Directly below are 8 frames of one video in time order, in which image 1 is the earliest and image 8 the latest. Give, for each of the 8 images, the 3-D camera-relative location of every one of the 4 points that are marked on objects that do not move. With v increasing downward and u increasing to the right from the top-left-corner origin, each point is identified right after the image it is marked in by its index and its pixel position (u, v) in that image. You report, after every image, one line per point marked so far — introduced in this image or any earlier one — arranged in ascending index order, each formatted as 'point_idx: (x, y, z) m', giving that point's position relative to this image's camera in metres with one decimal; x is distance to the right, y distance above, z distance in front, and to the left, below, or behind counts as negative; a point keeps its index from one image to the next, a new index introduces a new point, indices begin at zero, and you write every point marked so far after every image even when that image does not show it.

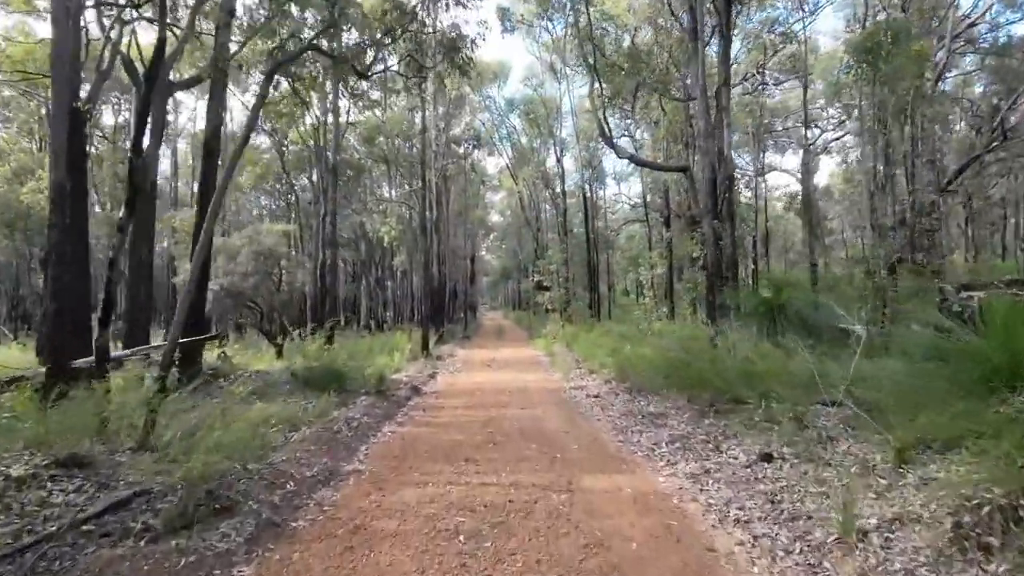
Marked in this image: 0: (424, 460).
0: (-1.1, -2.1, +6.8) m
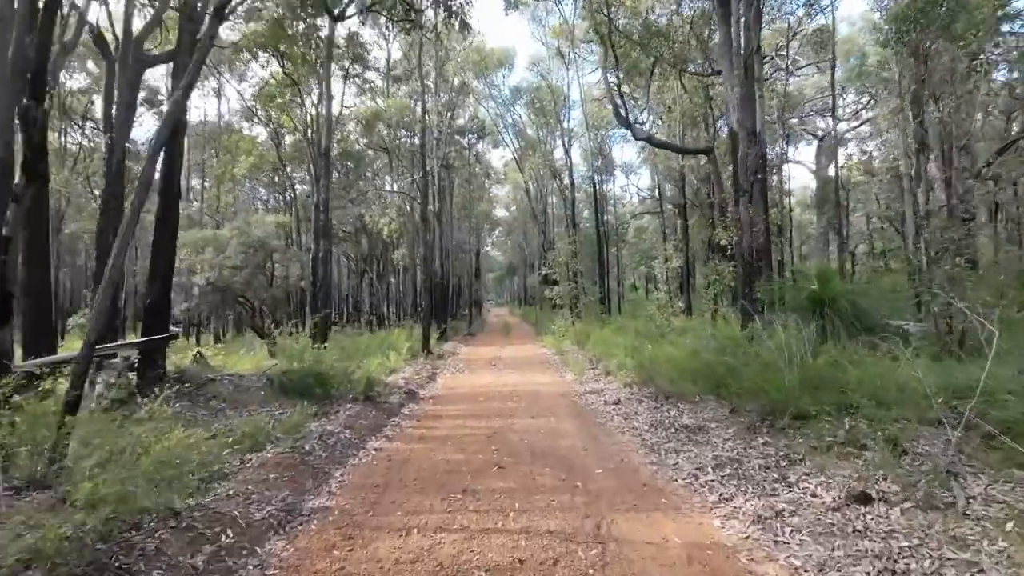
0: (-1.0, -2.0, +5.4) m
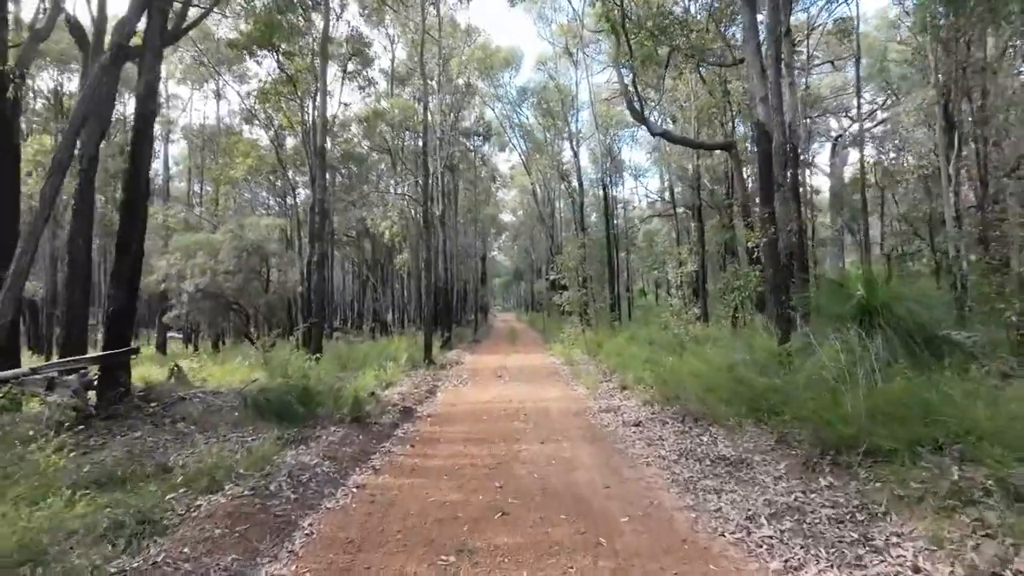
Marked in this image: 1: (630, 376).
0: (-0.9, -2.1, +4.3) m
1: (+2.6, -1.9, +12.1) m
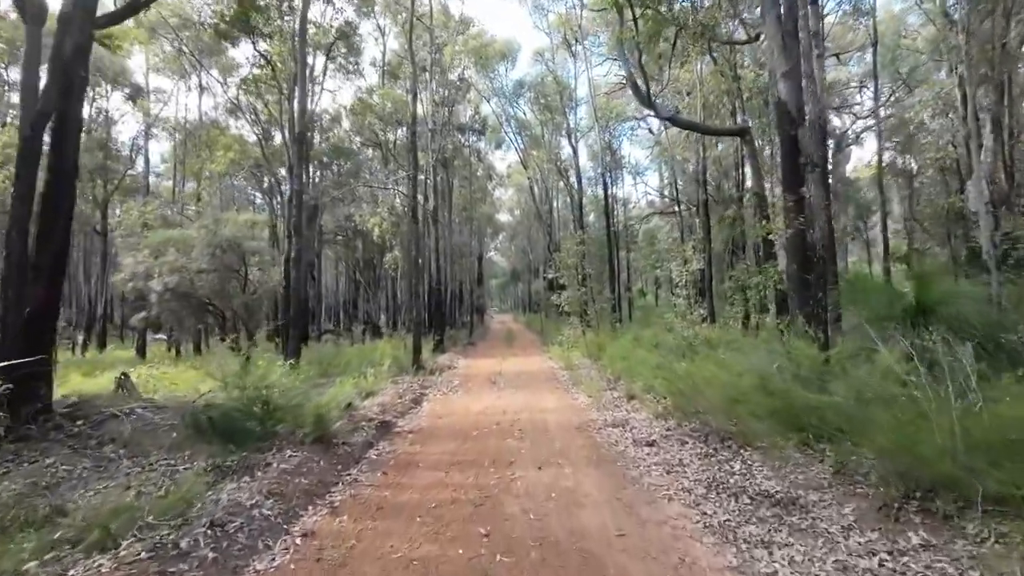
0: (-1.0, -2.0, +3.0) m
1: (+2.5, -1.9, +10.8) m
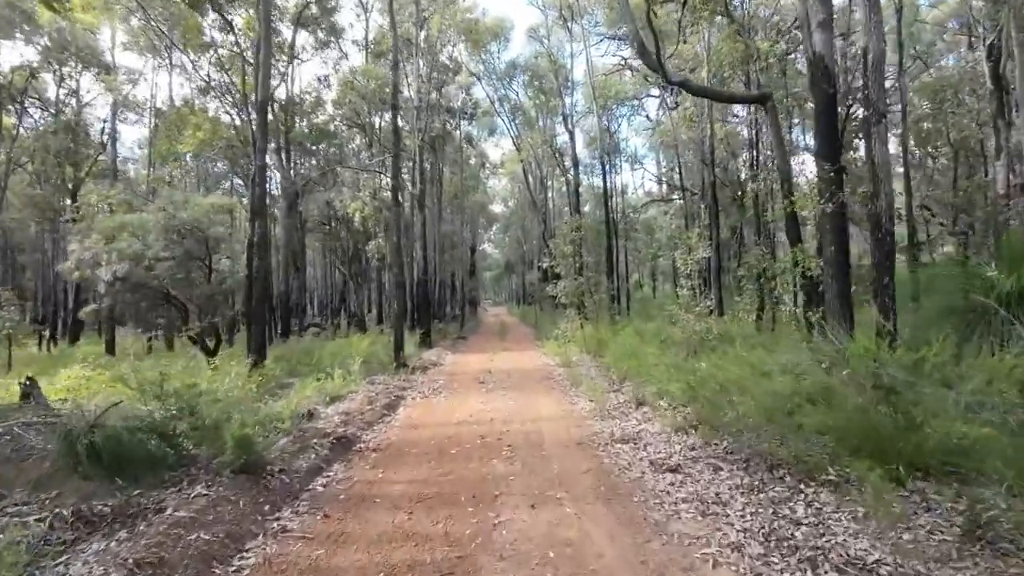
0: (-1.1, -1.9, +1.4) m
1: (+2.3, -1.7, +9.2) m
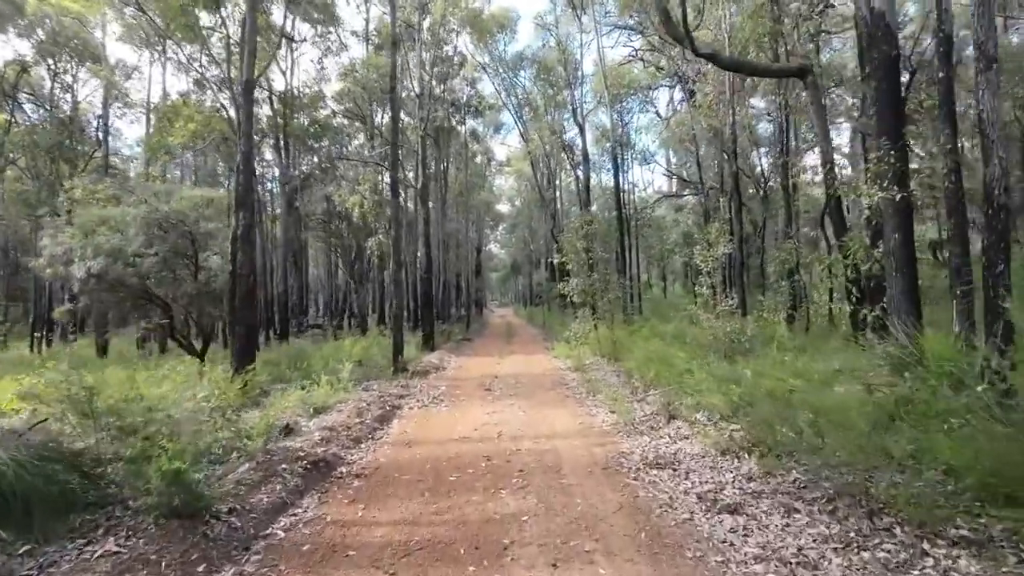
0: (-1.1, -1.8, +0.2) m
1: (+2.4, -1.6, +7.9) m
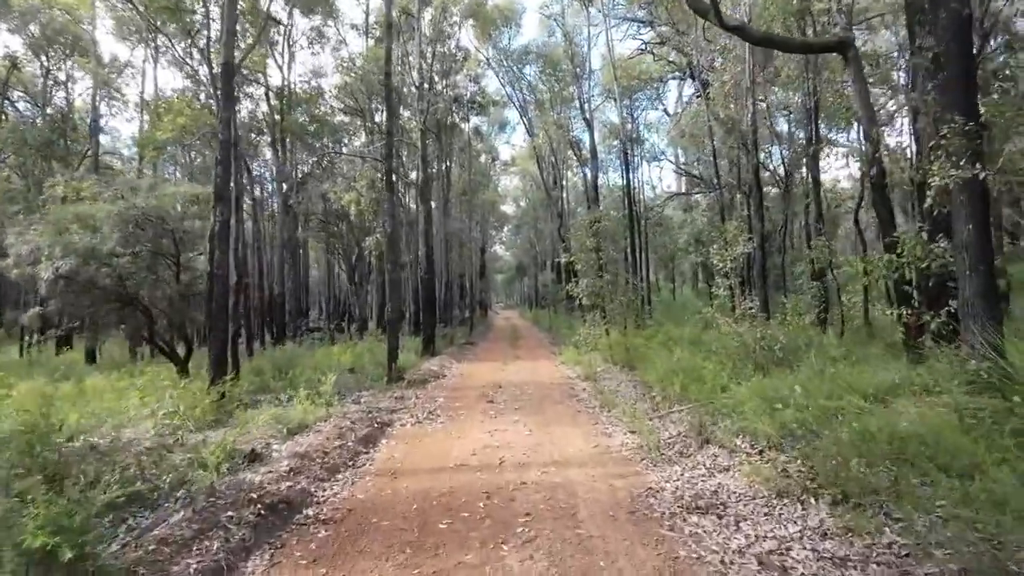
0: (-1.1, -1.8, -1.0) m
1: (+2.5, -1.6, +6.8) m
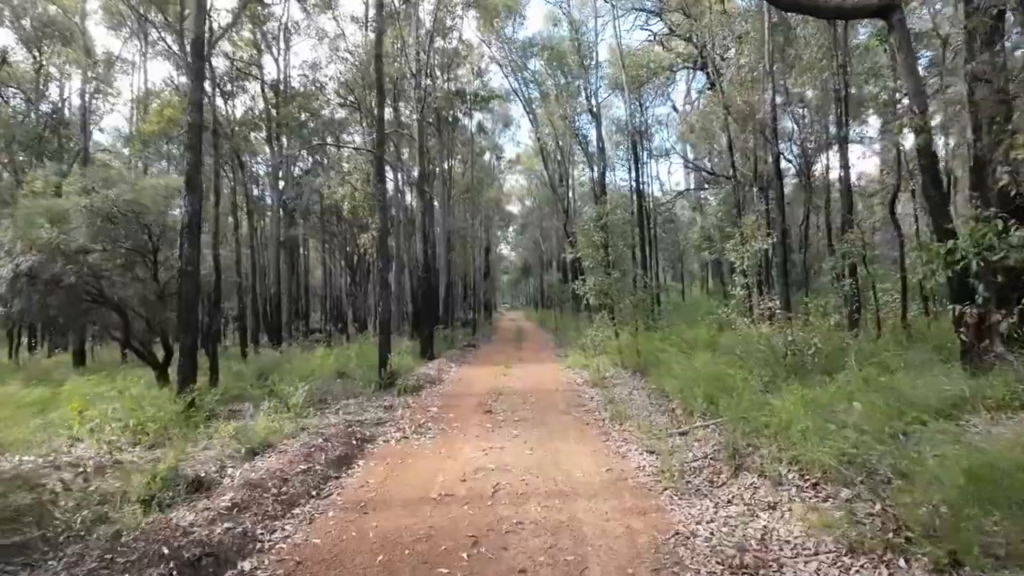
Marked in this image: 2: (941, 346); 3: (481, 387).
0: (-1.2, -1.7, -2.0) m
1: (+2.4, -1.6, +5.6) m
2: (+7.1, -1.0, +9.2) m
3: (-0.8, -2.3, +13.1) m
